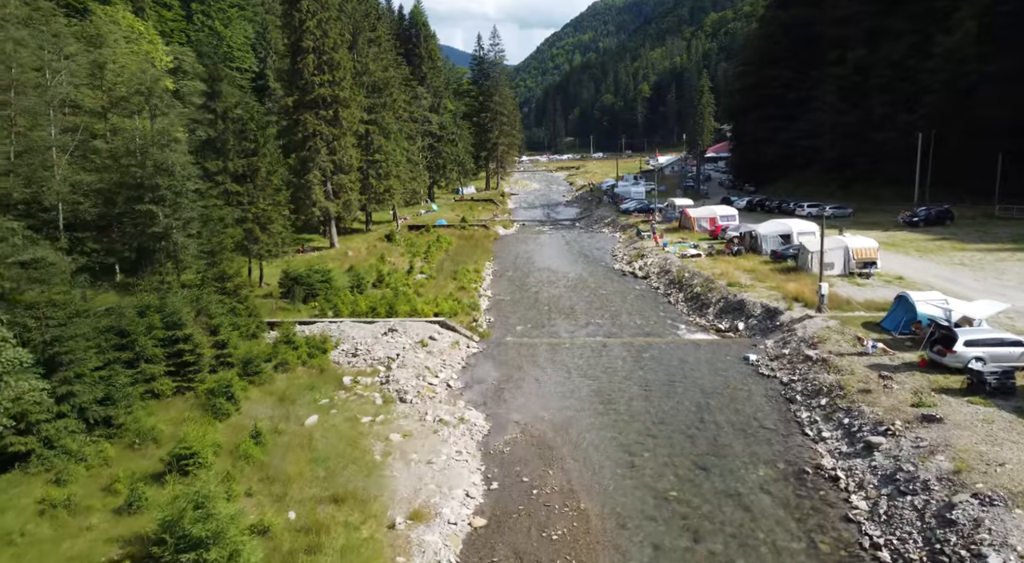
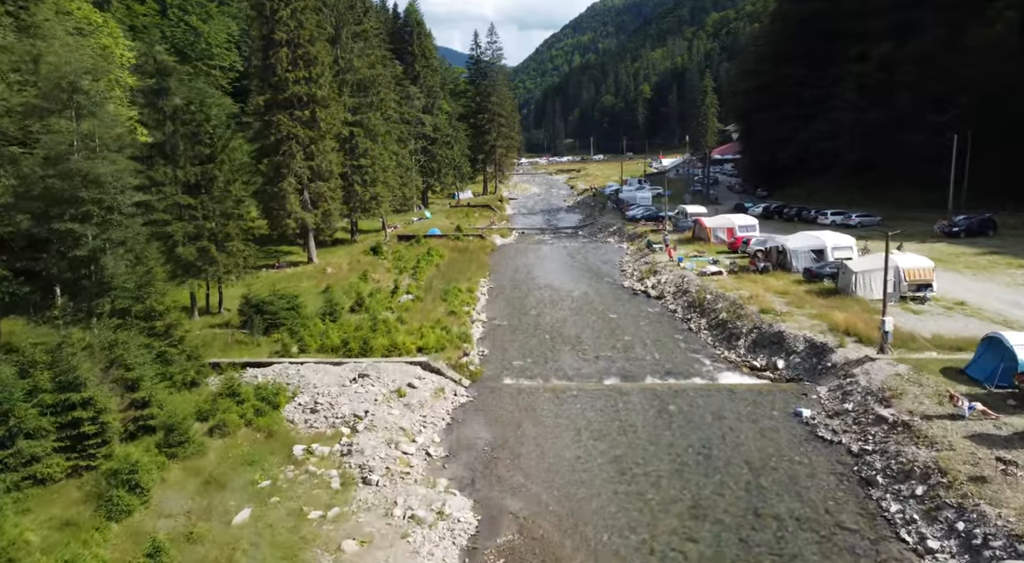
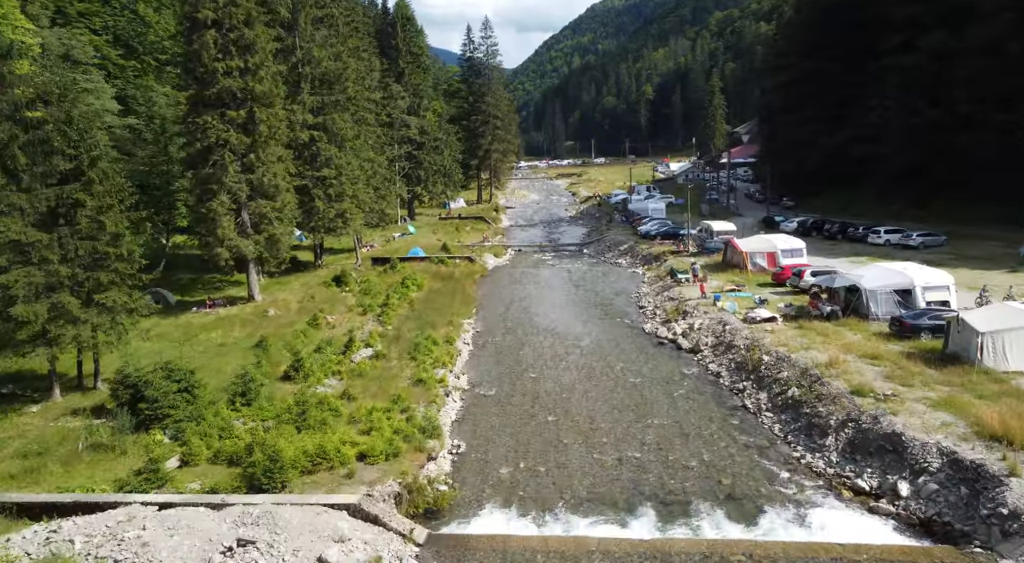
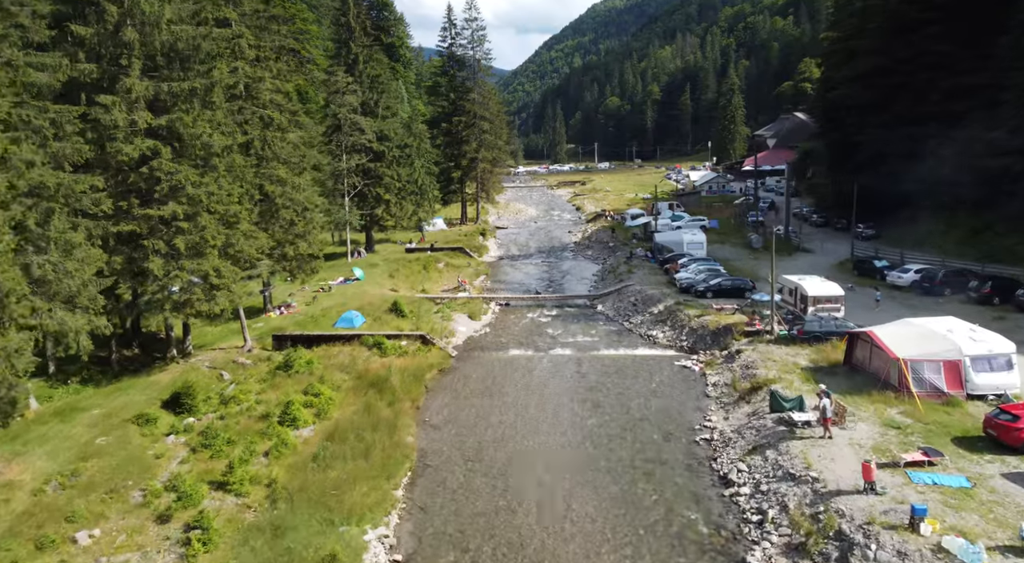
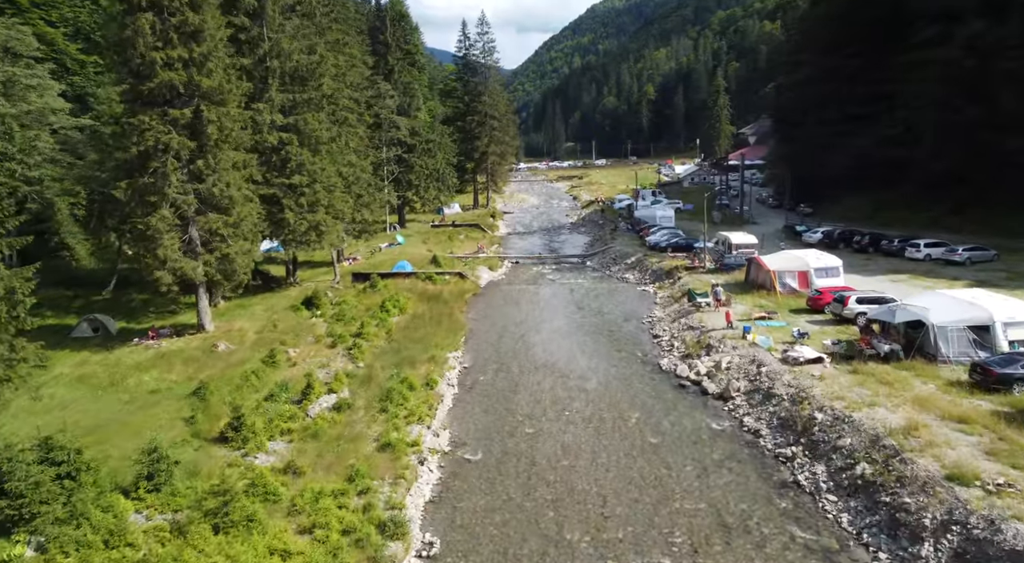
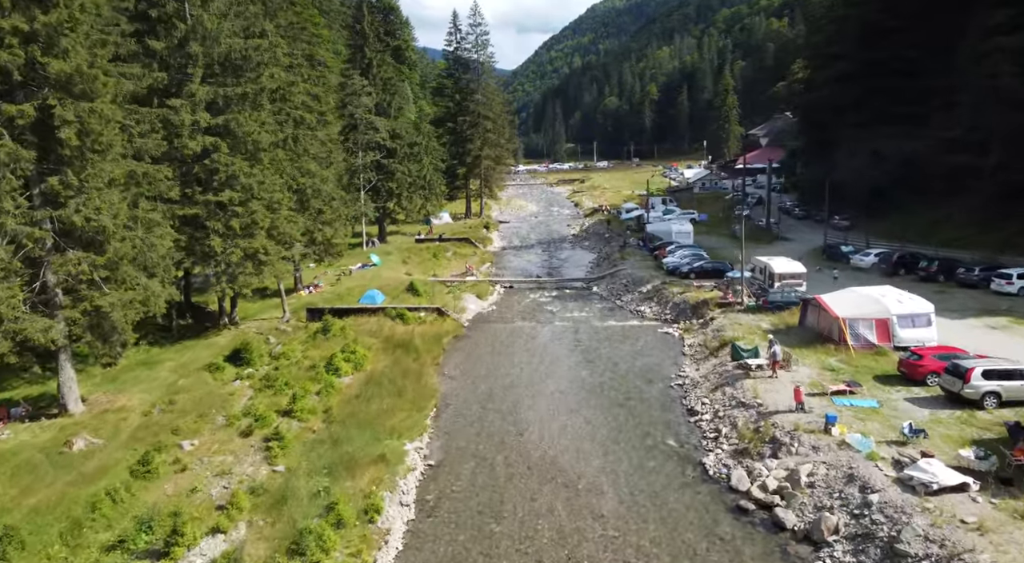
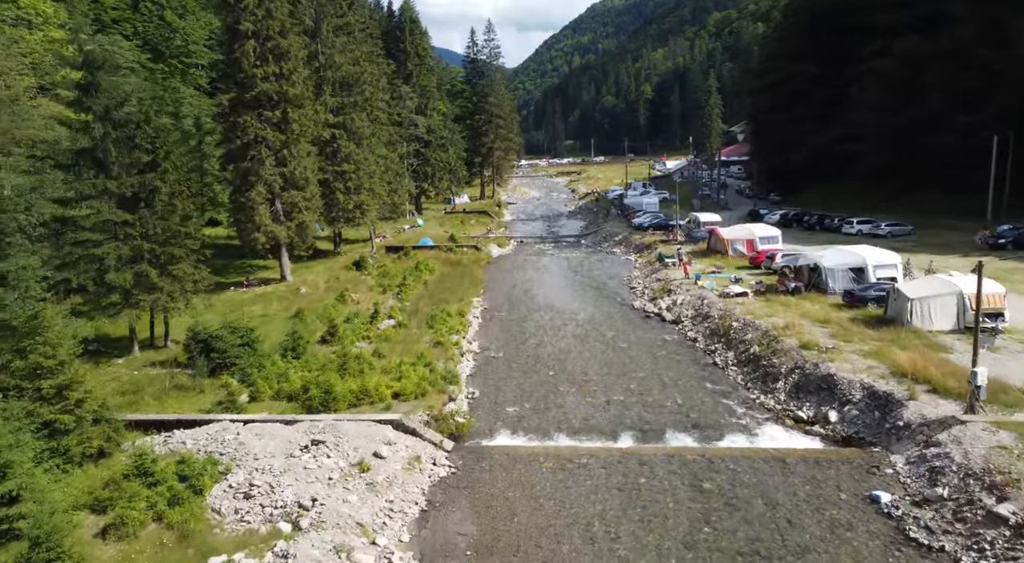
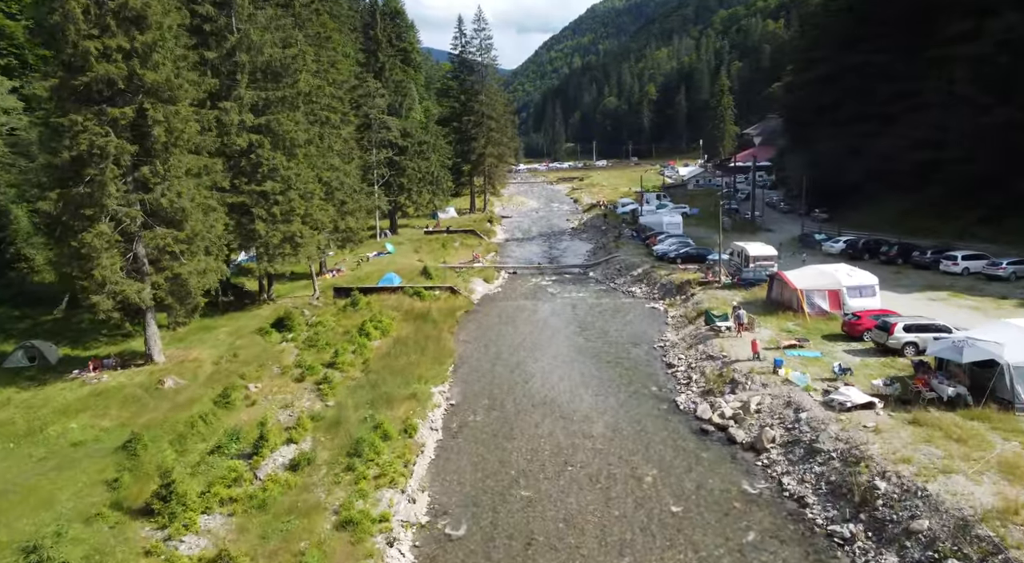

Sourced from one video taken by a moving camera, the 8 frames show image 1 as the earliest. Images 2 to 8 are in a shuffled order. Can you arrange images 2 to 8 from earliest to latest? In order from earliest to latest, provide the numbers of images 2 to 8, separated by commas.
2, 7, 3, 5, 8, 6, 4
